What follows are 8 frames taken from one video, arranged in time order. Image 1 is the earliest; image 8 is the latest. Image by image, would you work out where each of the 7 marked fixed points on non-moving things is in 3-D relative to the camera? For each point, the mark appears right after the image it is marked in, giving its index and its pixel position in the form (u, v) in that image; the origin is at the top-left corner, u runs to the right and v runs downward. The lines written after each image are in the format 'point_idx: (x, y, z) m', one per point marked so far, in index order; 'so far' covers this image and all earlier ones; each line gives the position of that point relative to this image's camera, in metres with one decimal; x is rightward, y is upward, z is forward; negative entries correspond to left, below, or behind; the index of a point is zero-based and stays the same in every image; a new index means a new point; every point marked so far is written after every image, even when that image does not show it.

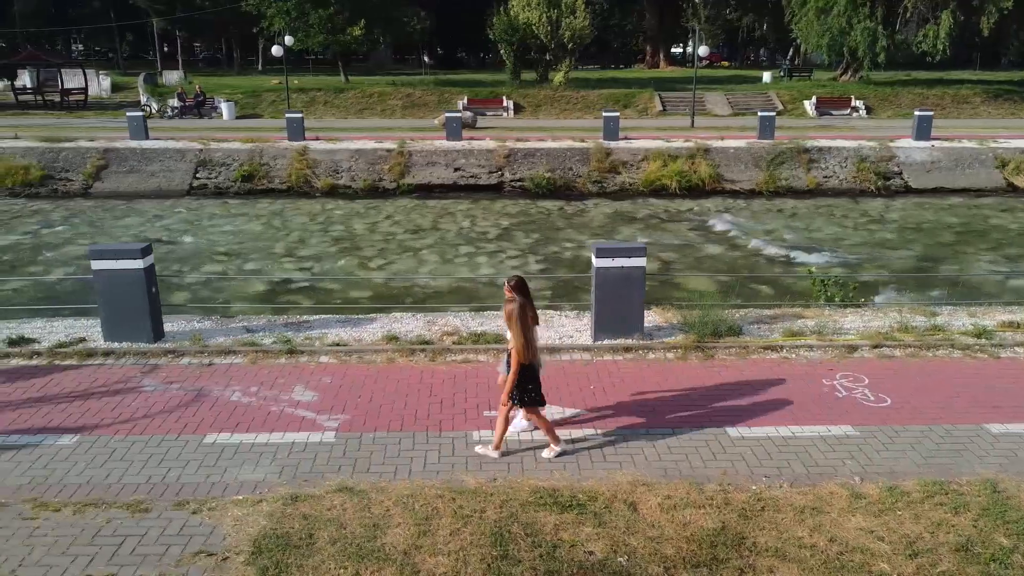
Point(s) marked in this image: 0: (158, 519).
0: (-2.2, -1.4, +4.8) m
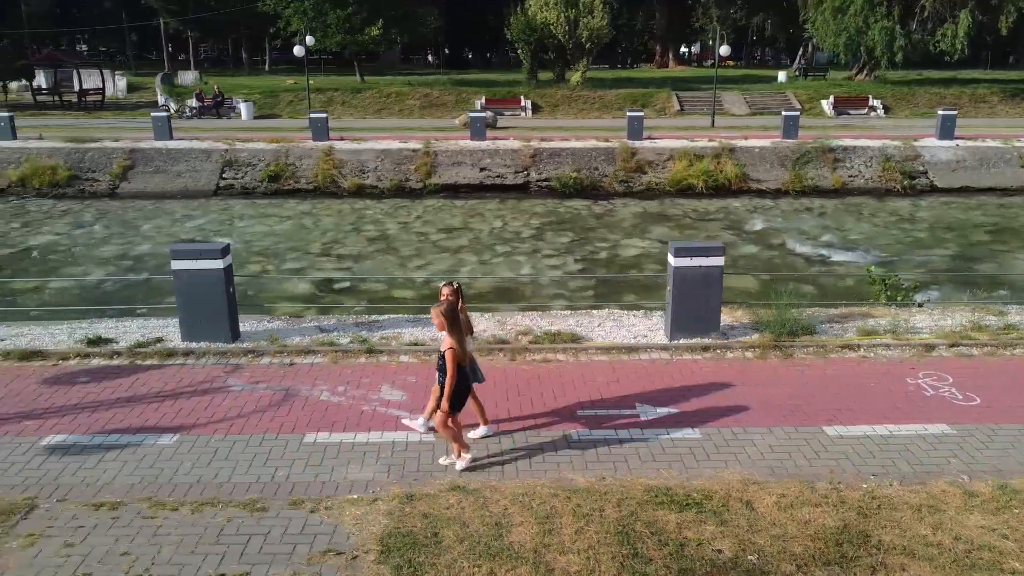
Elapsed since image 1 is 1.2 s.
0: (-1.5, -1.4, +4.8) m
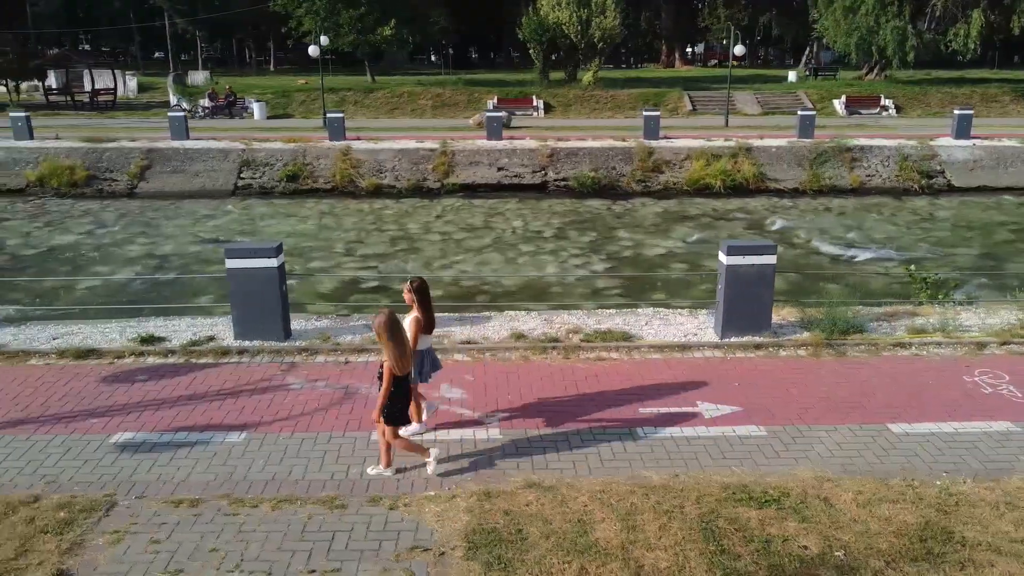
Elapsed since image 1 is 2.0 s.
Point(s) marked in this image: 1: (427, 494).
0: (-1.0, -1.4, +4.8) m
1: (-0.6, -1.3, +5.0) m
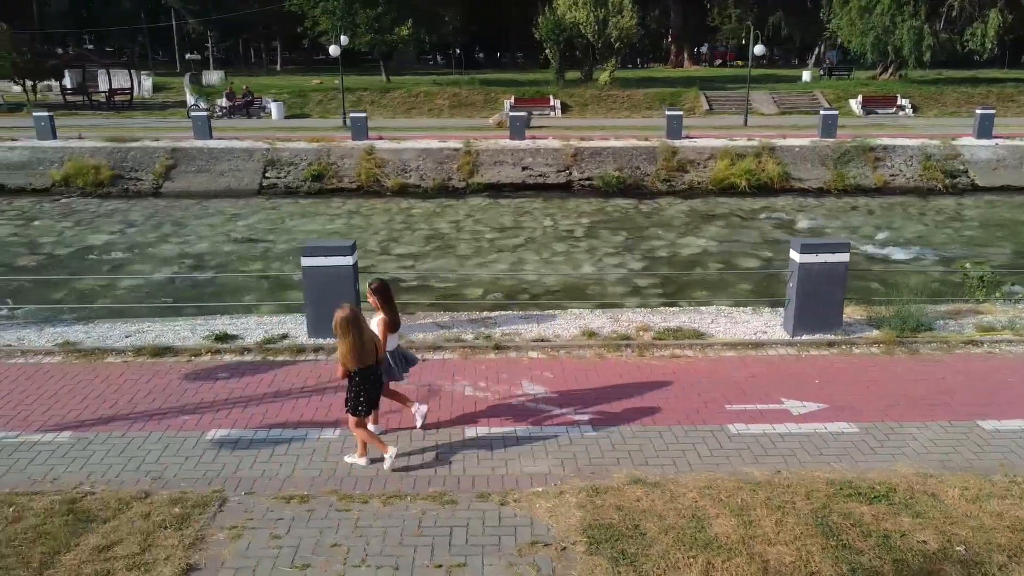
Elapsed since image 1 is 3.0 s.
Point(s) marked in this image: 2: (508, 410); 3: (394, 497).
0: (-0.3, -1.4, +4.9) m
1: (+0.1, -1.3, +5.1) m
2: (0.0, -1.0, +6.2) m
3: (-0.8, -1.3, +5.0) m
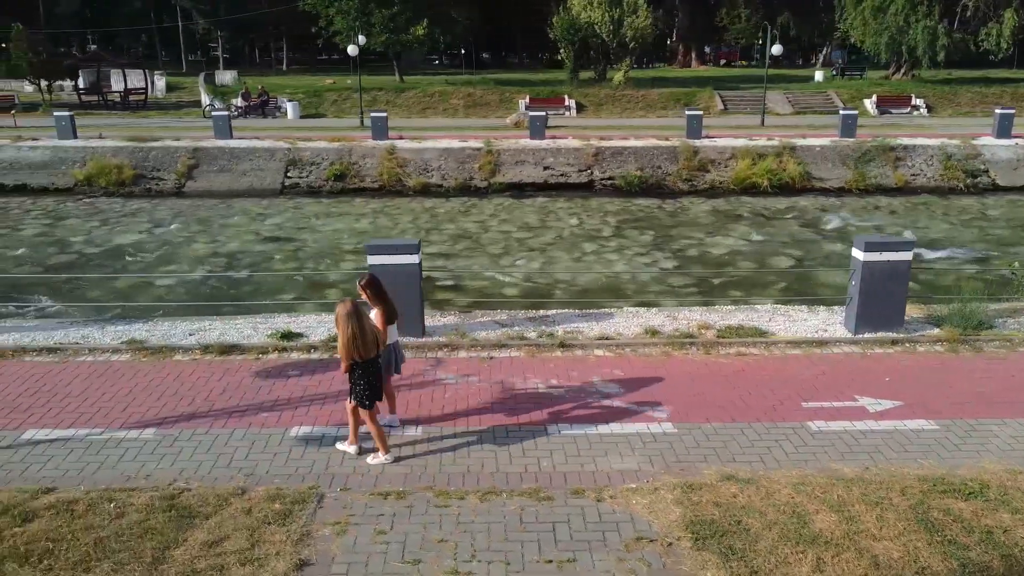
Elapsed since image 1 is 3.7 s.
0: (+0.4, -1.4, +4.9) m
1: (+0.8, -1.3, +5.1) m
2: (+0.6, -1.0, +6.2) m
3: (-0.1, -1.3, +5.0) m
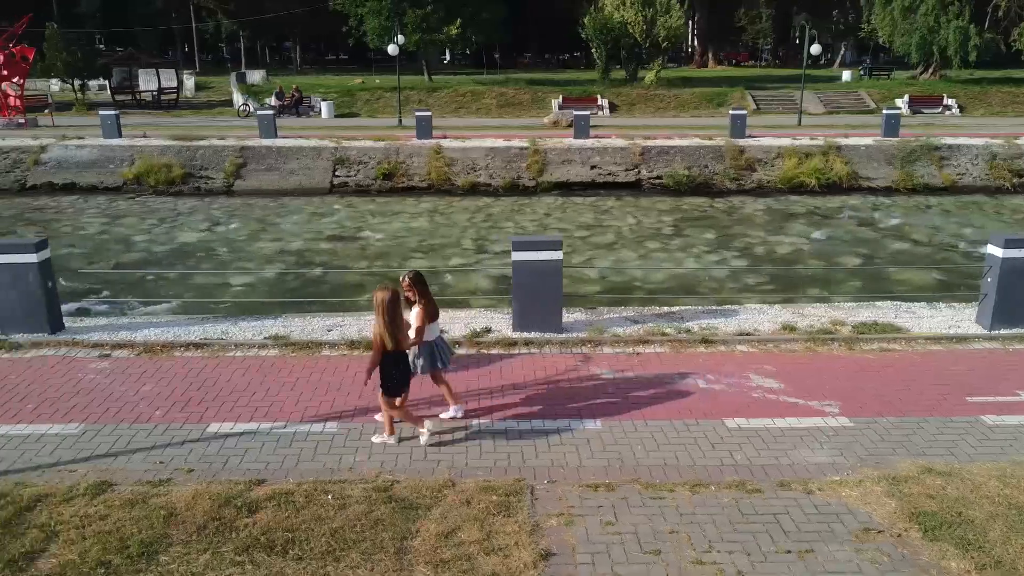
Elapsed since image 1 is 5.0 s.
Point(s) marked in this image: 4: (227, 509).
0: (+1.7, -1.3, +4.9) m
1: (+2.1, -1.3, +5.1) m
2: (+2.0, -0.9, +6.3) m
3: (+1.2, -1.3, +5.1) m
4: (-1.8, -1.4, +4.8) m
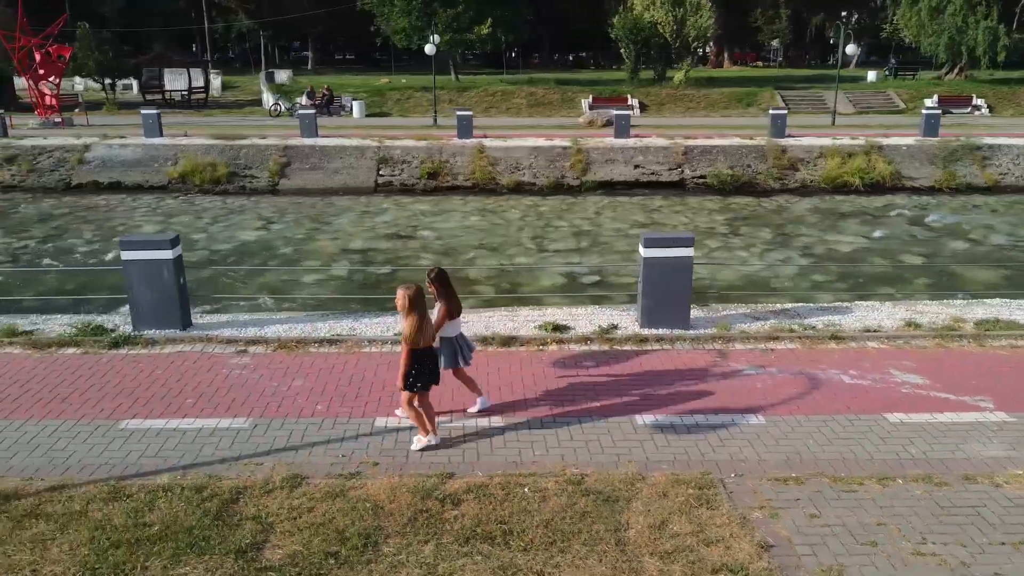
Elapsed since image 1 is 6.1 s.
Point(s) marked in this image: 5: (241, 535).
0: (+3.0, -1.3, +5.0) m
1: (+3.4, -1.2, +5.2) m
2: (+3.2, -0.9, +6.3) m
3: (+2.5, -1.3, +5.1) m
4: (-0.5, -1.3, +4.8) m
5: (-1.6, -1.4, +4.5) m
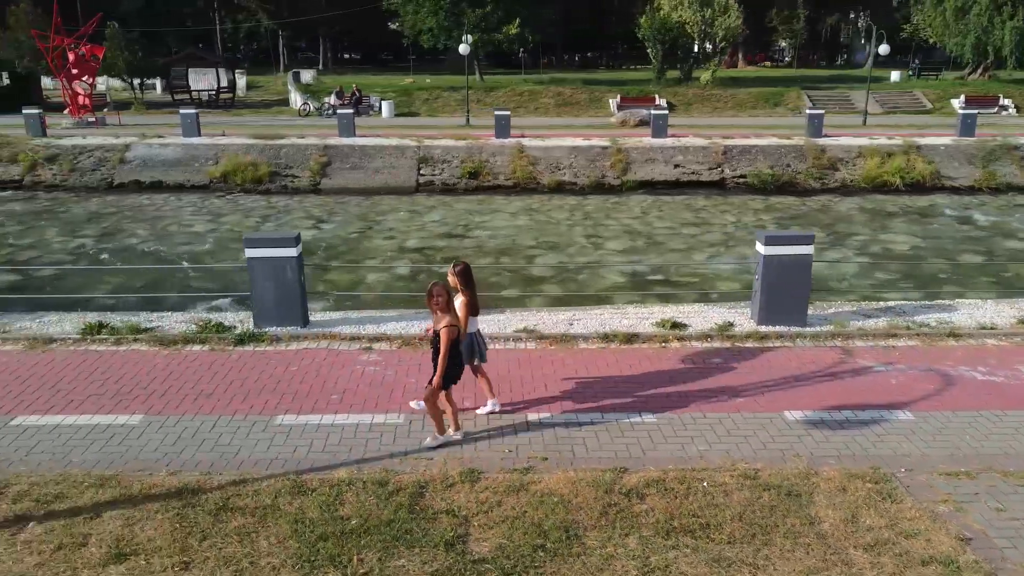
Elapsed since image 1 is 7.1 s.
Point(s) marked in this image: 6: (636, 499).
0: (+4.1, -1.3, +5.0) m
1: (+4.5, -1.2, +5.2) m
2: (+4.4, -0.9, +6.4) m
3: (+3.6, -1.2, +5.2) m
4: (+0.6, -1.3, +4.9) m
5: (-0.4, -1.4, +4.5) m
6: (+0.8, -1.3, +4.8) m
